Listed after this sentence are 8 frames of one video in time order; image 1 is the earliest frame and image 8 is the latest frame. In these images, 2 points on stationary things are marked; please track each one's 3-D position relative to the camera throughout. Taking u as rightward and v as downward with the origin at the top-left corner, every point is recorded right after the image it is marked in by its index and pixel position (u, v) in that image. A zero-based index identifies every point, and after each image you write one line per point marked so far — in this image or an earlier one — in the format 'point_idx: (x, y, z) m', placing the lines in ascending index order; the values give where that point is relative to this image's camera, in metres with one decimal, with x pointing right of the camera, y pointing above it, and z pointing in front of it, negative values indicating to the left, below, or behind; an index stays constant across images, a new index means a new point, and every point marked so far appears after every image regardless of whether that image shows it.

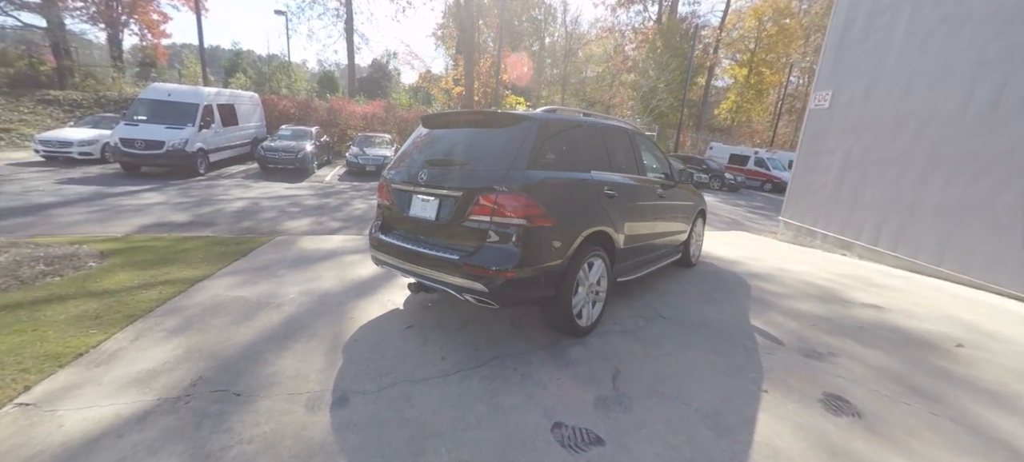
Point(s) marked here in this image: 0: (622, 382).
0: (+0.7, -1.0, +2.9) m
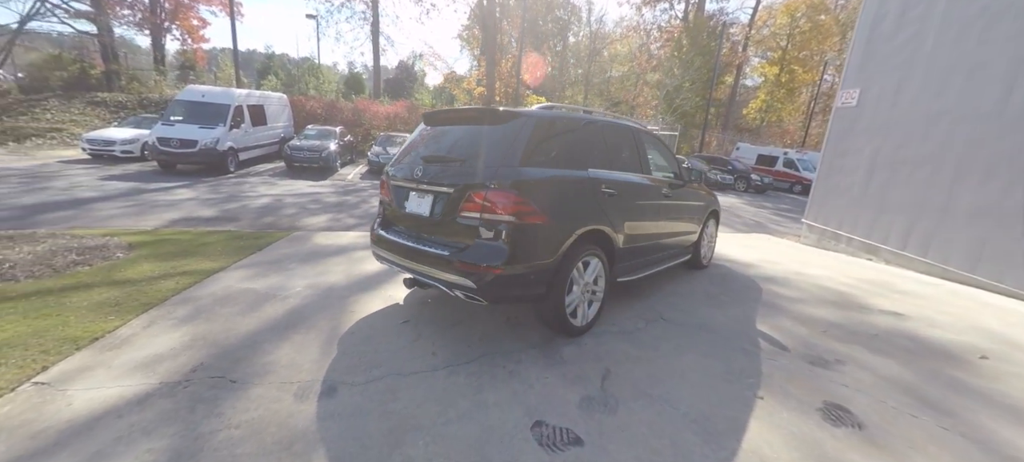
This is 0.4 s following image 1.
0: (+0.7, -1.0, +2.9) m
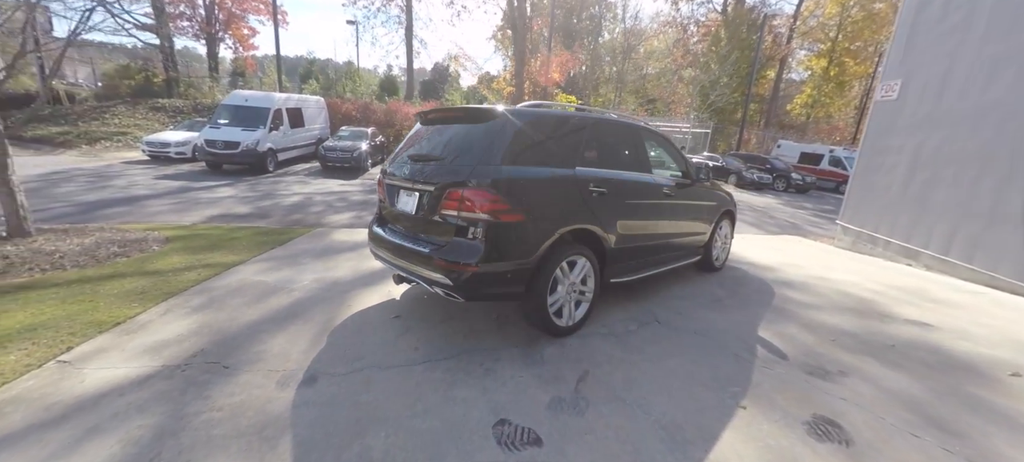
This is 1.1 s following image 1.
0: (+0.5, -1.0, +2.8) m
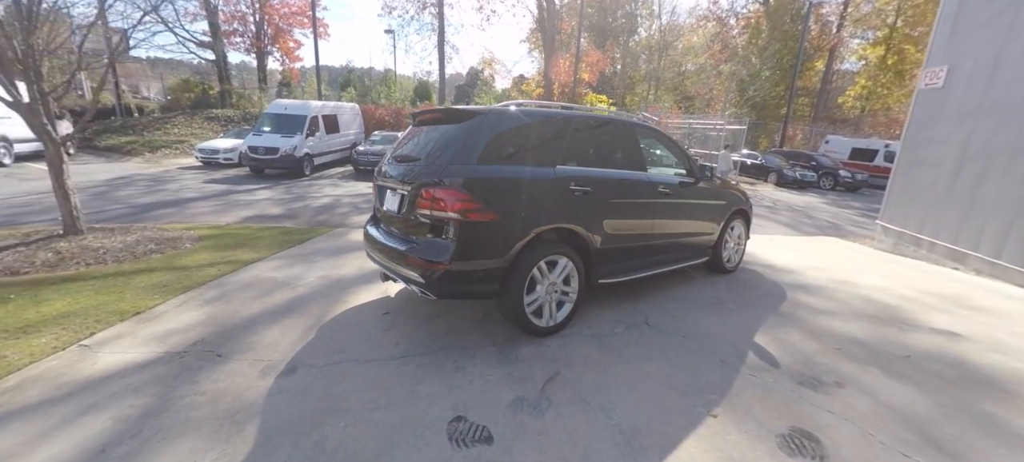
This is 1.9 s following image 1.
0: (+0.3, -1.0, +2.8) m
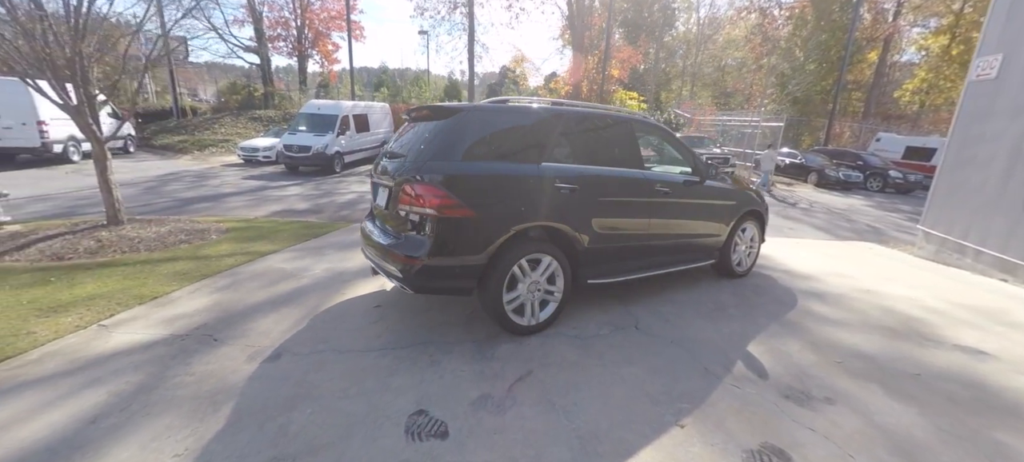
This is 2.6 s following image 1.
0: (+0.1, -1.0, +2.8) m
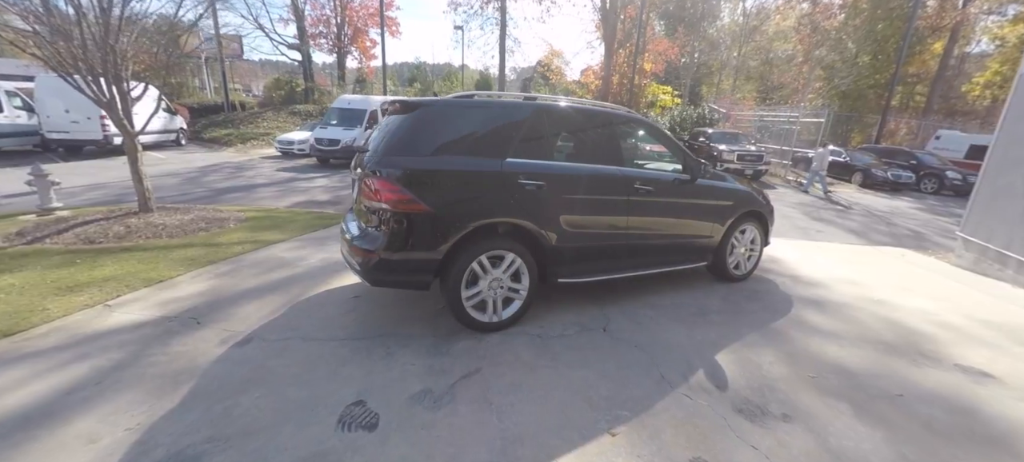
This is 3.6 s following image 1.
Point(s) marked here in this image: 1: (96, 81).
0: (-0.3, -1.0, +2.8) m
1: (-5.6, +2.0, +5.8) m
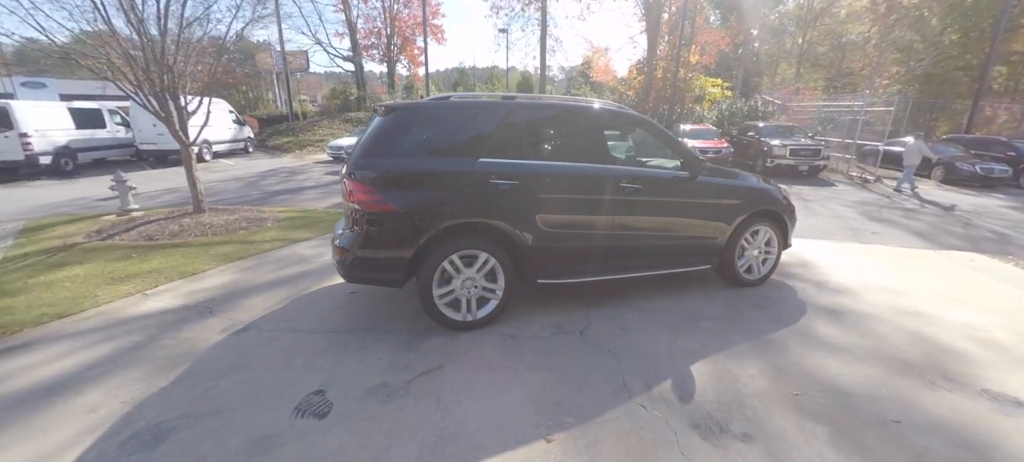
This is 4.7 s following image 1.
0: (-0.6, -1.0, +2.8) m
1: (-5.4, +2.0, +6.6) m
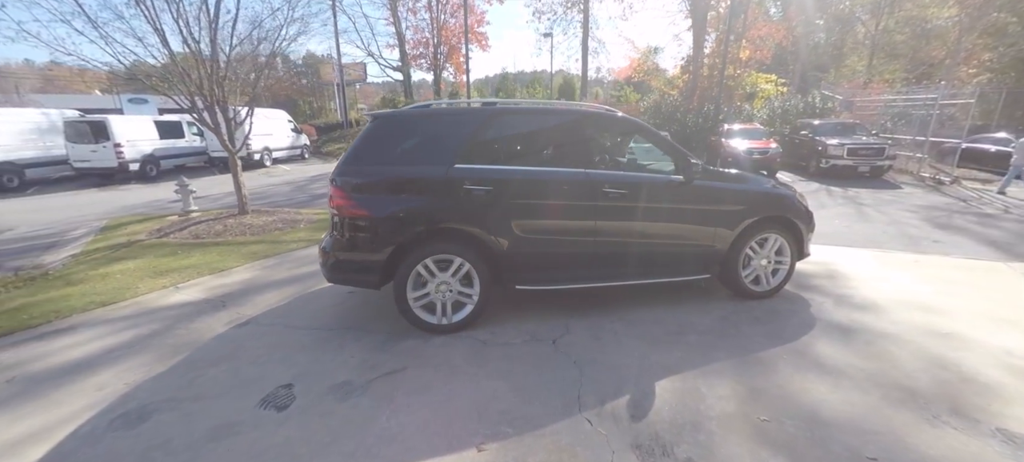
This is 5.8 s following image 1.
0: (-0.8, -1.0, +2.8) m
1: (-5.1, +2.0, +7.2) m
